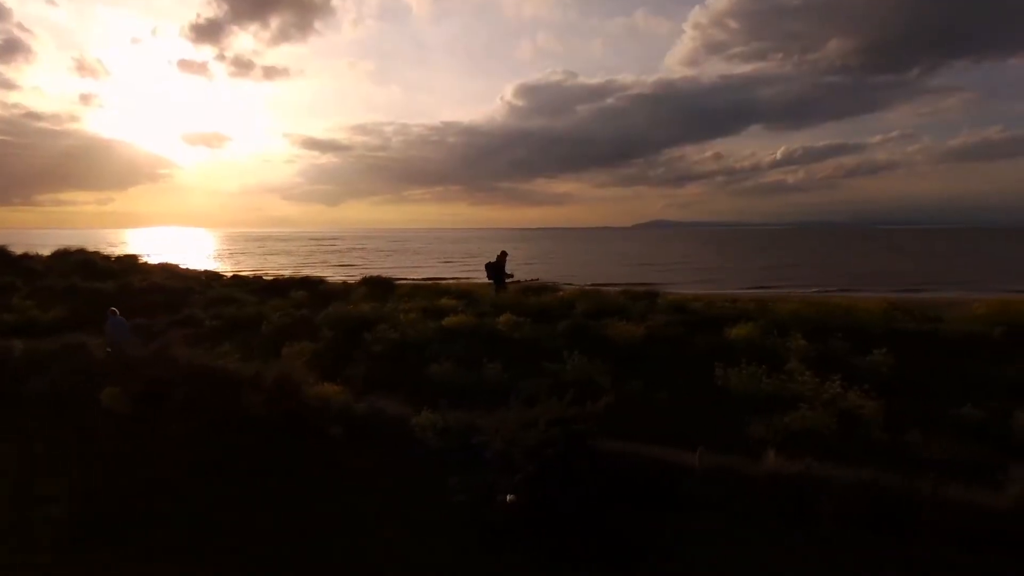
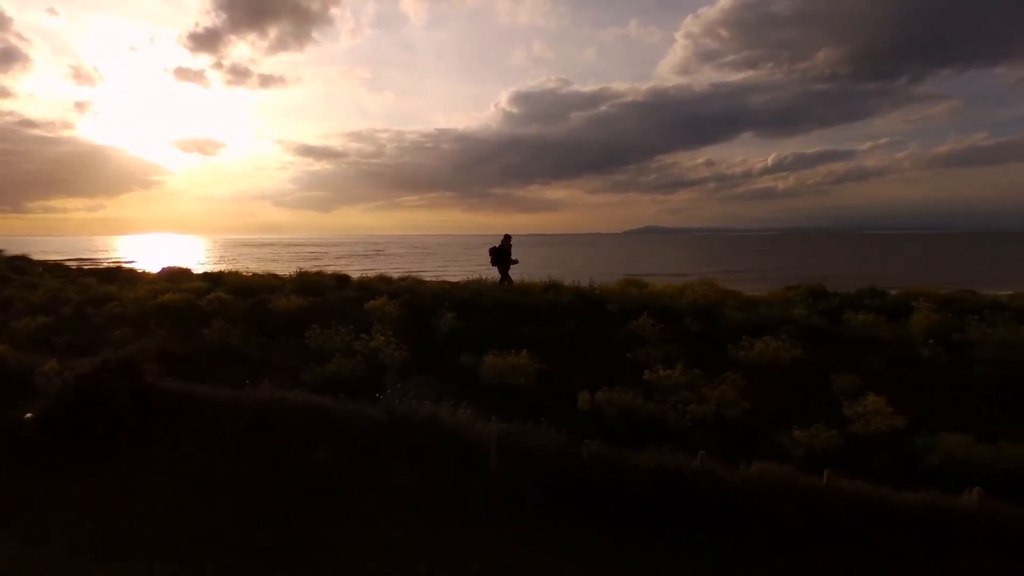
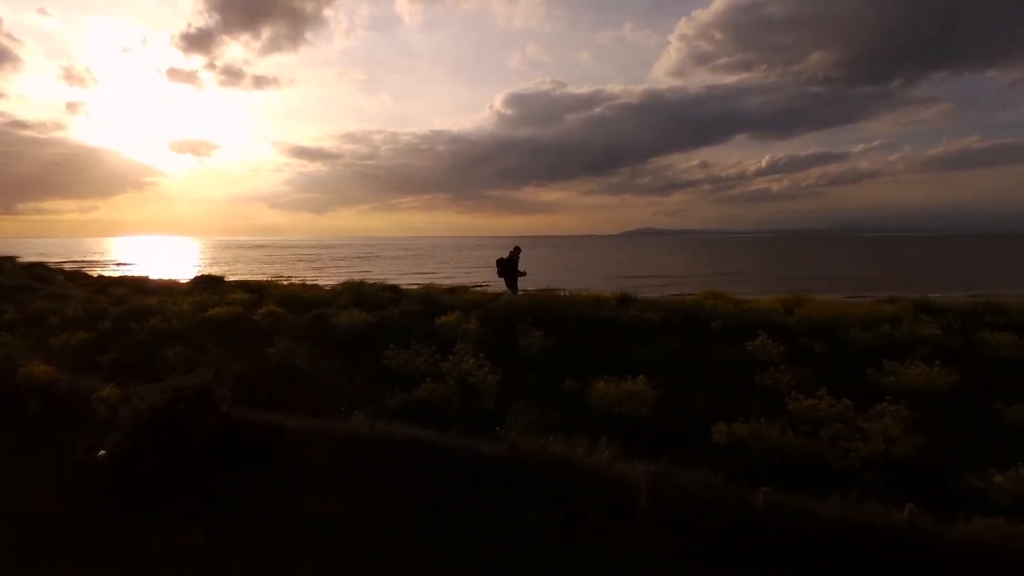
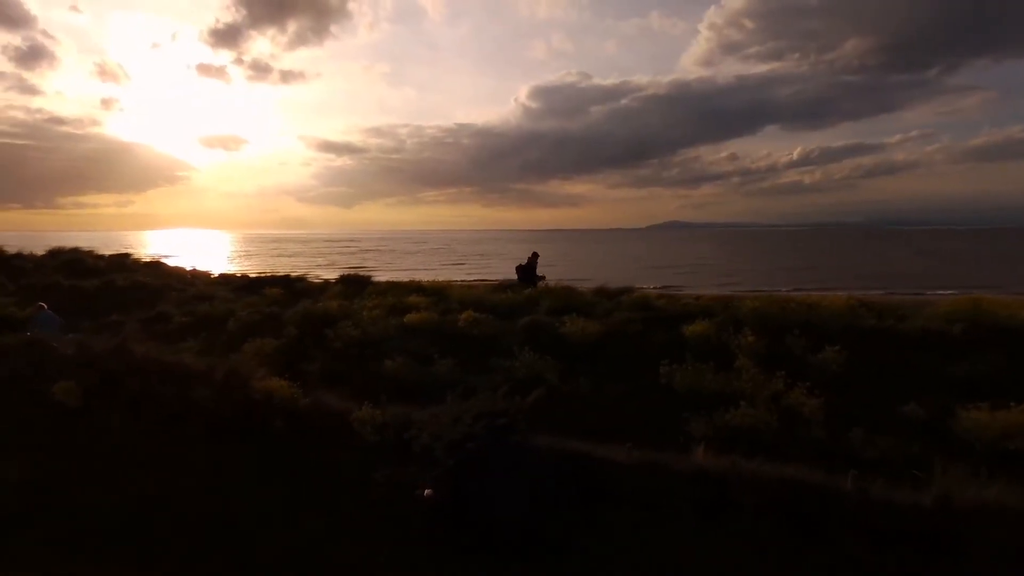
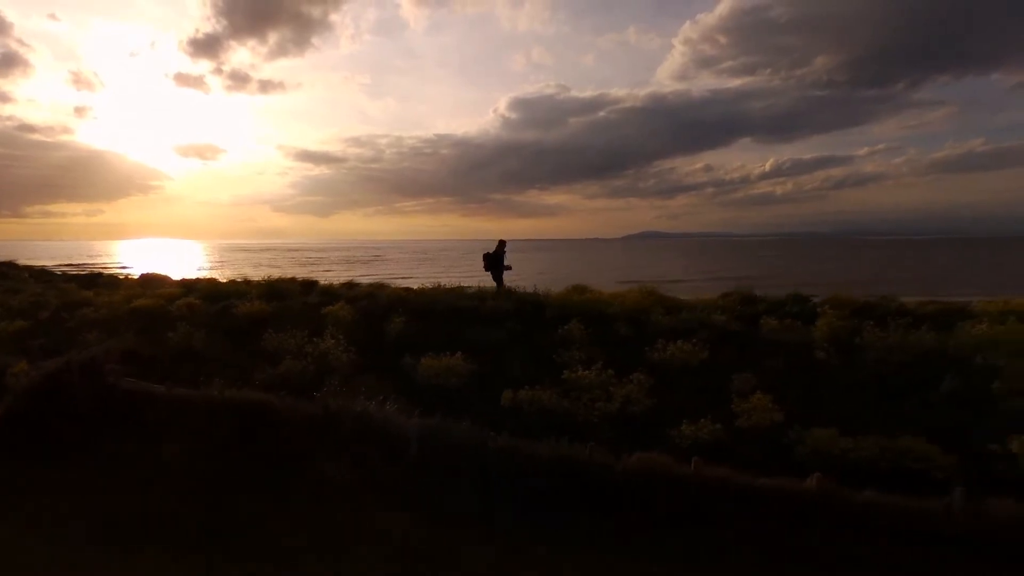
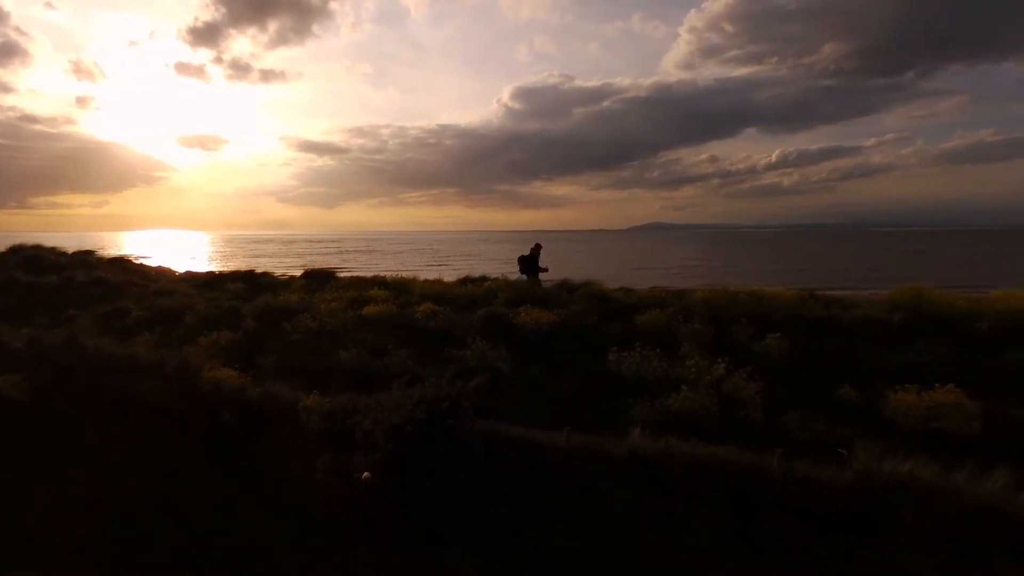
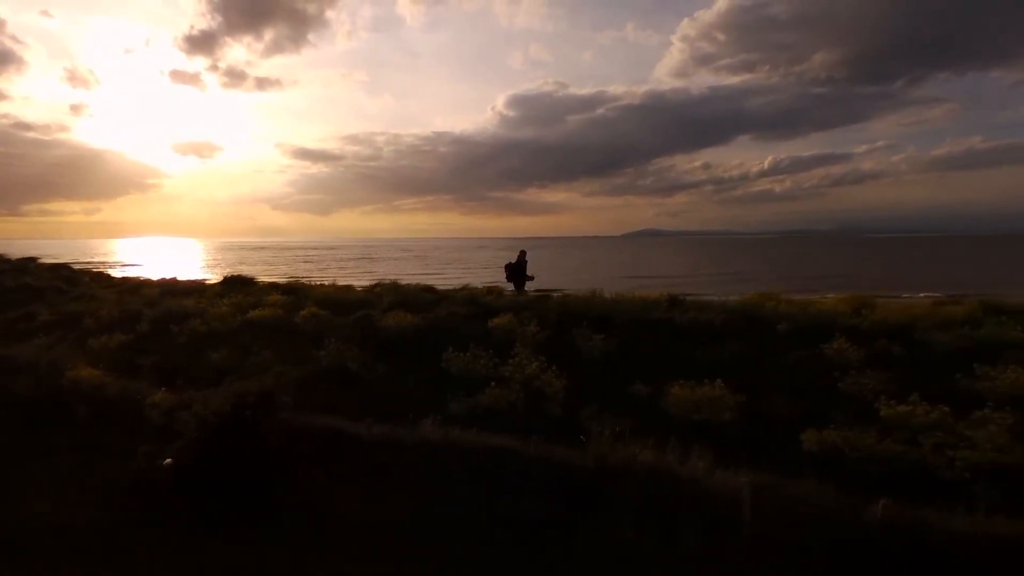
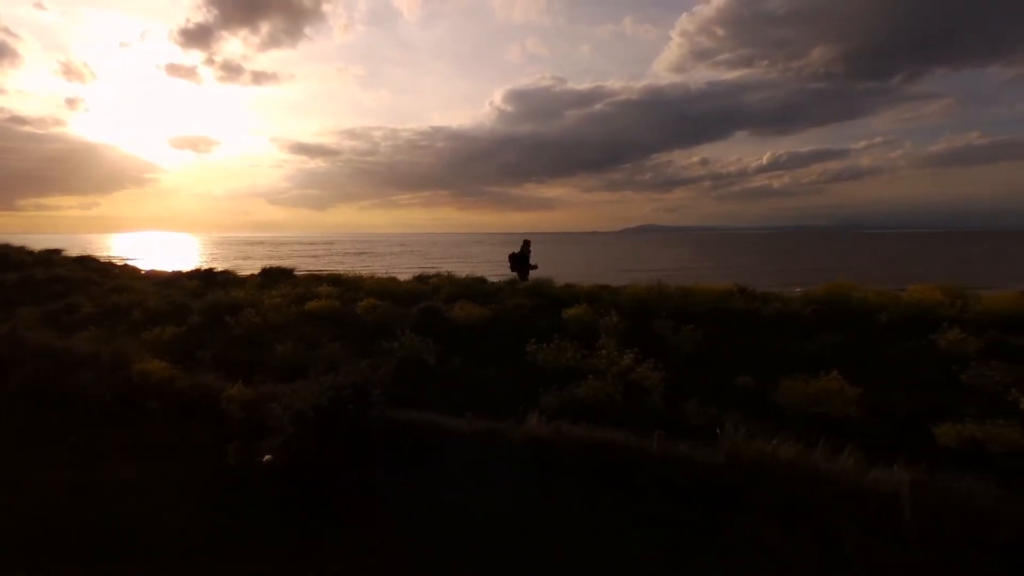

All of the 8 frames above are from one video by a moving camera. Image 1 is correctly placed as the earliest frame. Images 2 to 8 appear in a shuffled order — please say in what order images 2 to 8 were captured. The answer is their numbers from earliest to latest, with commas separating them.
4, 6, 8, 7, 3, 2, 5
